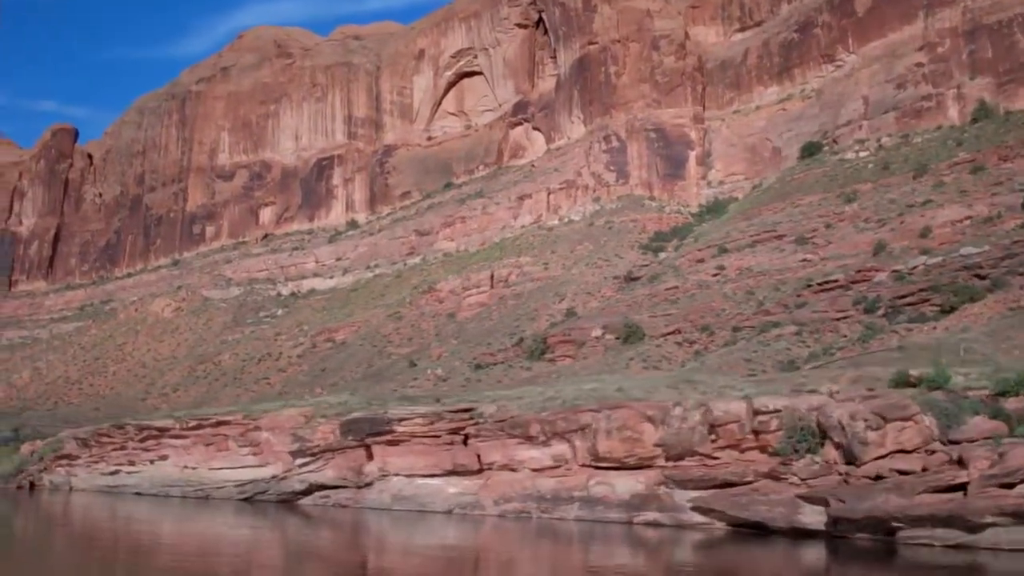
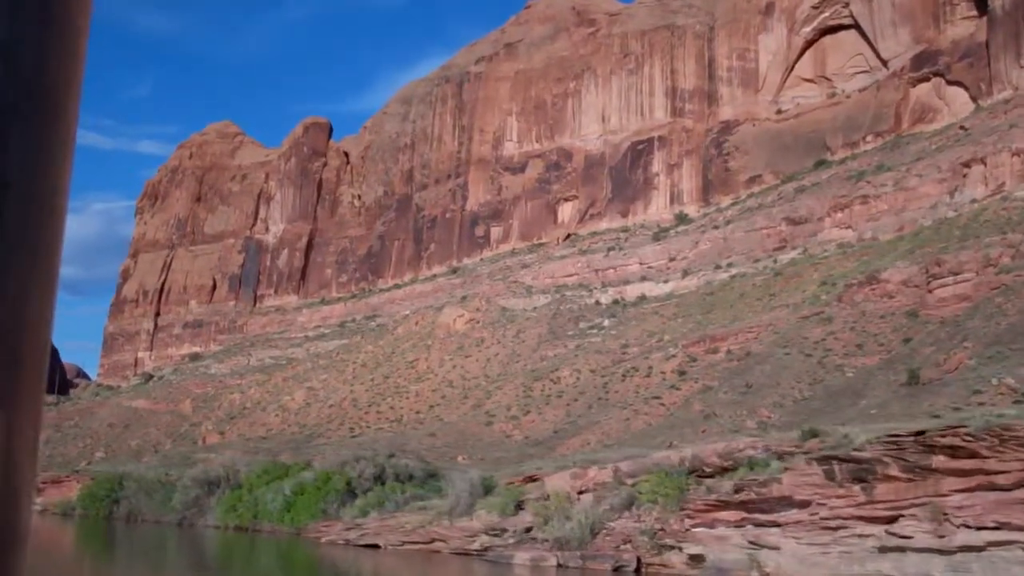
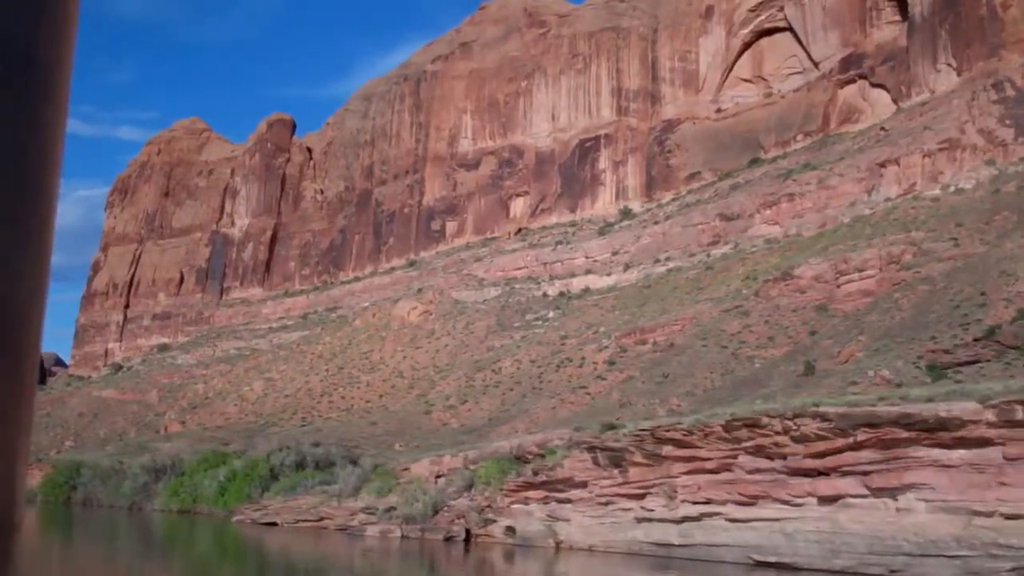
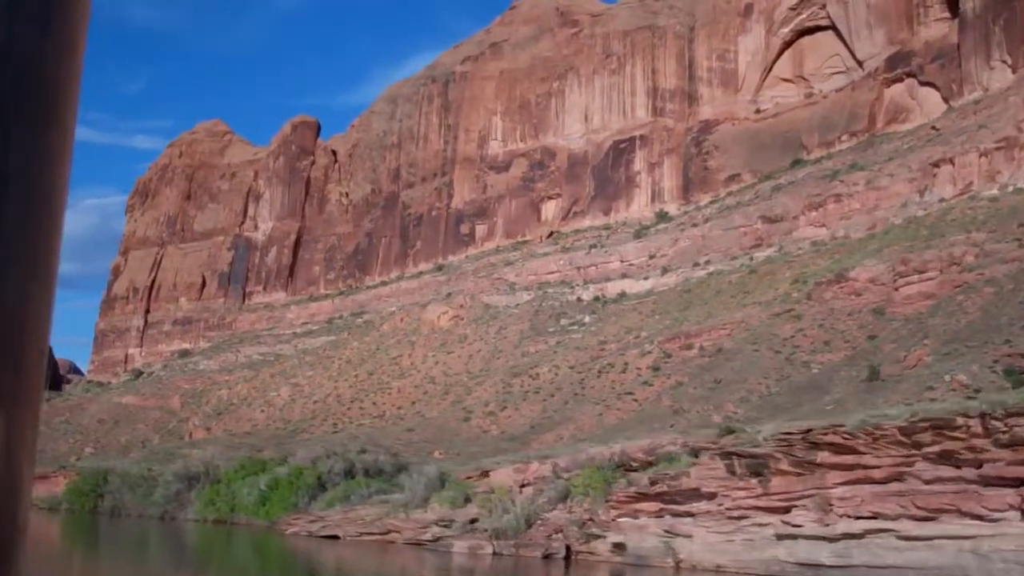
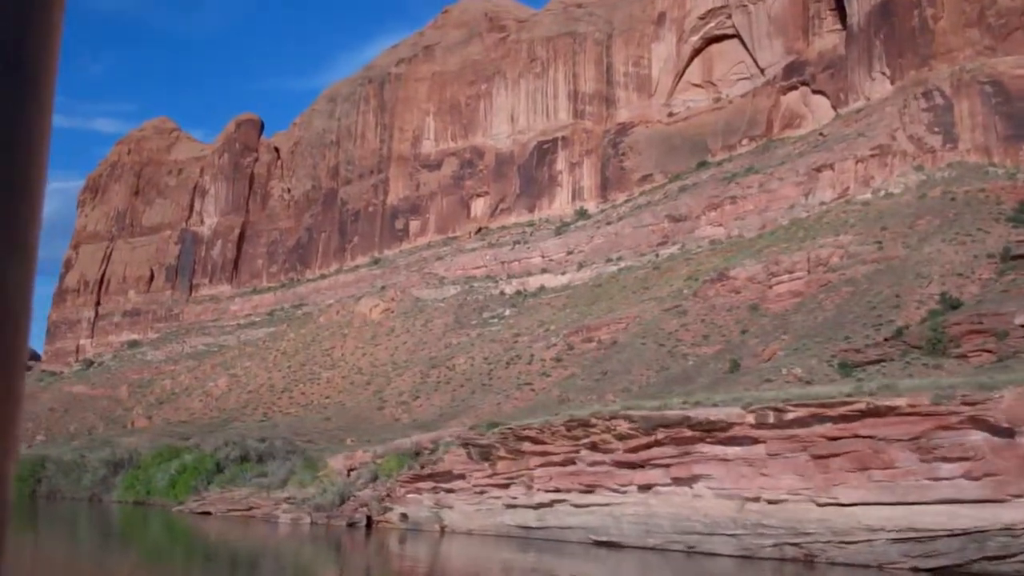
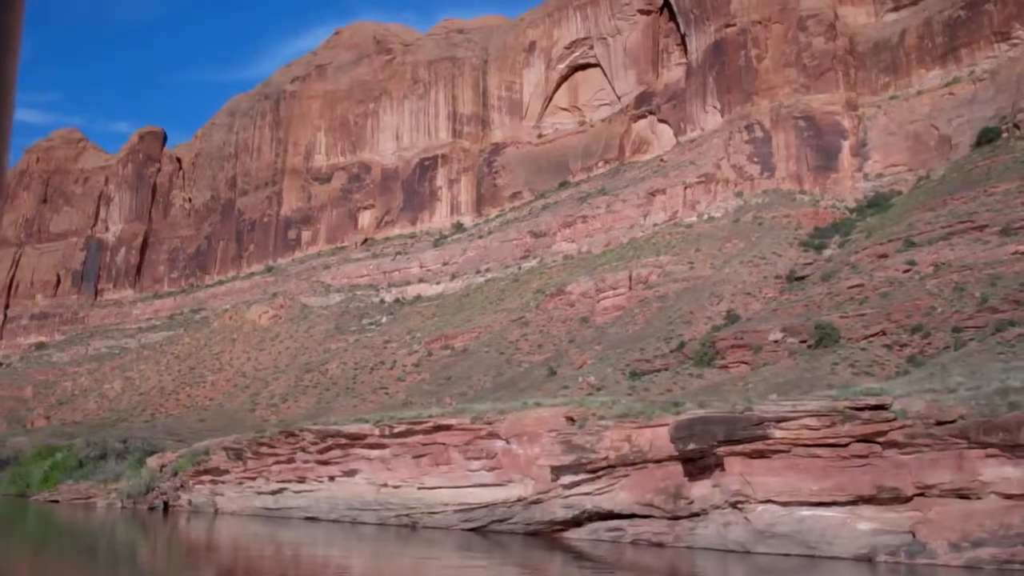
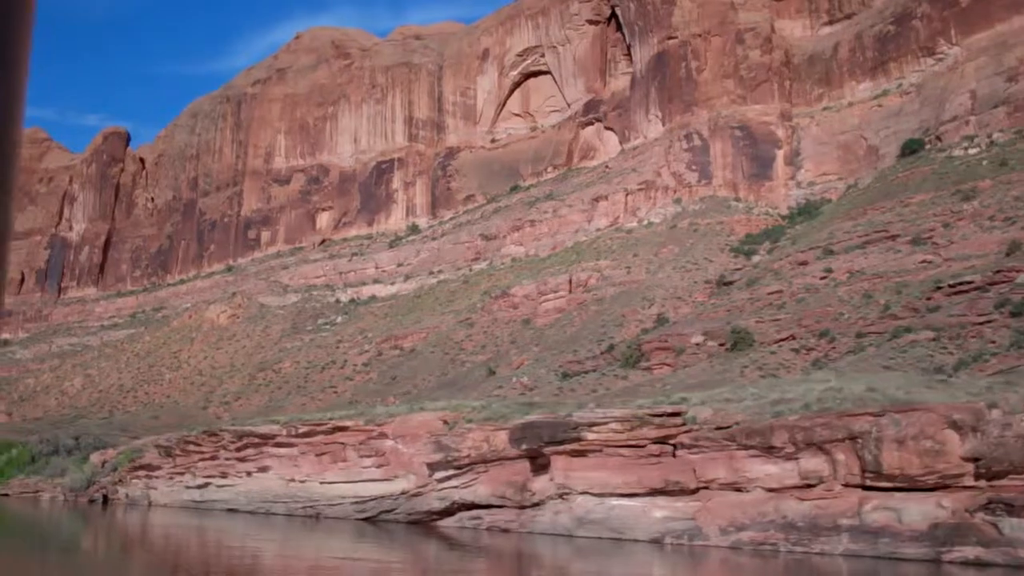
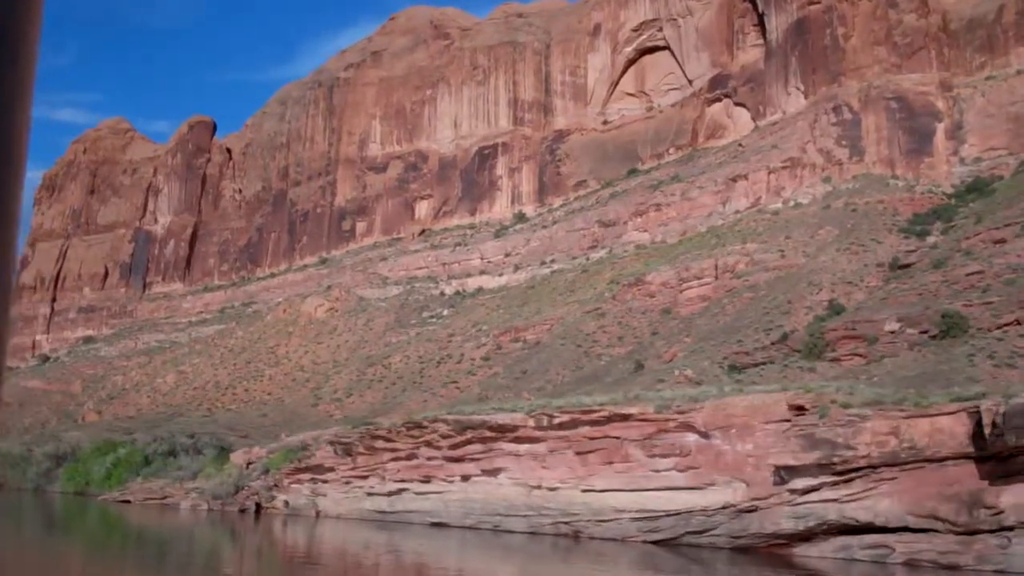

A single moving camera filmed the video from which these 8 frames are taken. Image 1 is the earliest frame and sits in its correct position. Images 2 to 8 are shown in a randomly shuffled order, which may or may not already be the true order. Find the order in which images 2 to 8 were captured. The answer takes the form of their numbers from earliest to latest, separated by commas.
7, 6, 8, 5, 3, 4, 2
